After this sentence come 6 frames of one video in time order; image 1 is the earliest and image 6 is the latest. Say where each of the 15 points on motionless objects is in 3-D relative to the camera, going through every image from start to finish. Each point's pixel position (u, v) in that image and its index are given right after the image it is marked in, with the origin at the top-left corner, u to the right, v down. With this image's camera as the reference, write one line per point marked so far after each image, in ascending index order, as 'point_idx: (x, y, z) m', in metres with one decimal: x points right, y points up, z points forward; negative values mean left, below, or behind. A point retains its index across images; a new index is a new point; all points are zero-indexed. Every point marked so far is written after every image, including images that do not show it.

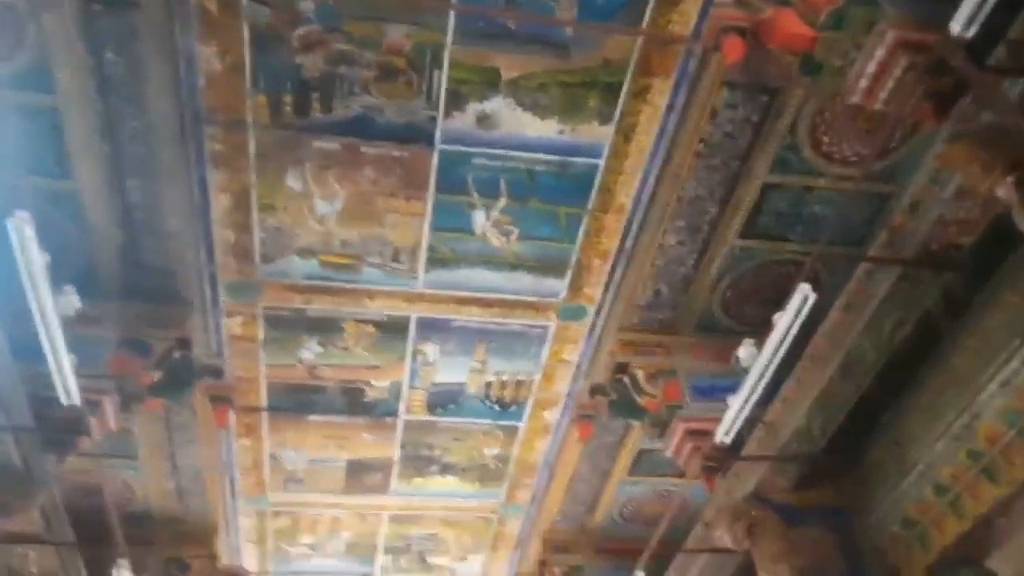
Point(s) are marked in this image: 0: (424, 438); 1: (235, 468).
0: (-1.1, -1.8, +9.3) m
1: (-3.4, -2.2, +9.3) m
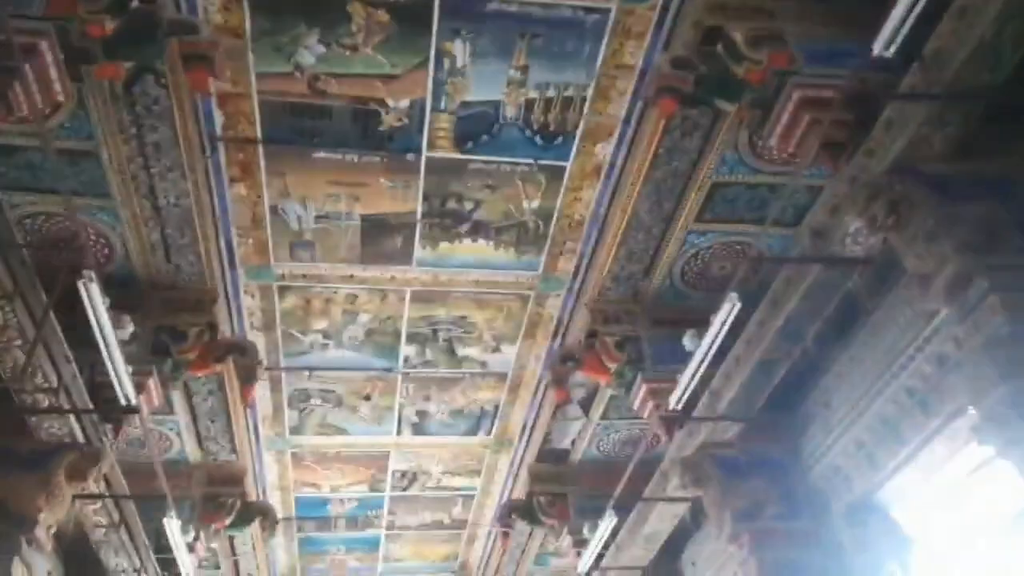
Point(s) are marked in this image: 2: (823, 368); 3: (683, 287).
0: (-0.6, +1.1, +7.8) m
1: (-2.9, +0.7, +7.9) m
2: (+3.1, -0.9, +7.5) m
3: (+1.9, 0.0, +8.4) m
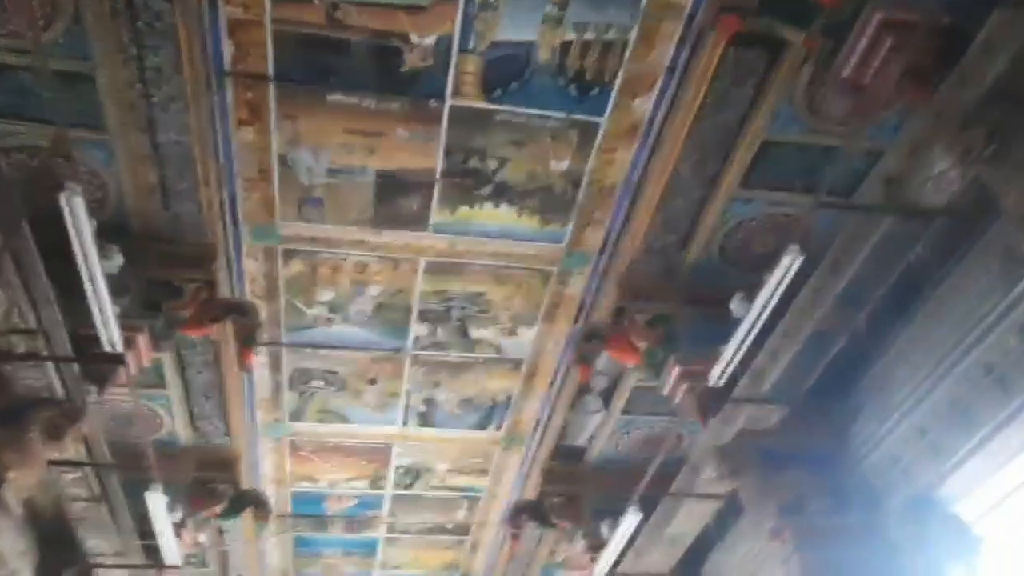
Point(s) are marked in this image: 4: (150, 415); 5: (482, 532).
0: (-0.3, +1.4, +7.2) m
1: (-2.7, +1.1, +7.3) m
2: (+3.3, -0.6, +6.8) m
3: (+2.1, +0.3, +7.8) m
4: (-4.5, -1.6, +9.5) m
5: (-0.5, -4.3, +13.3) m
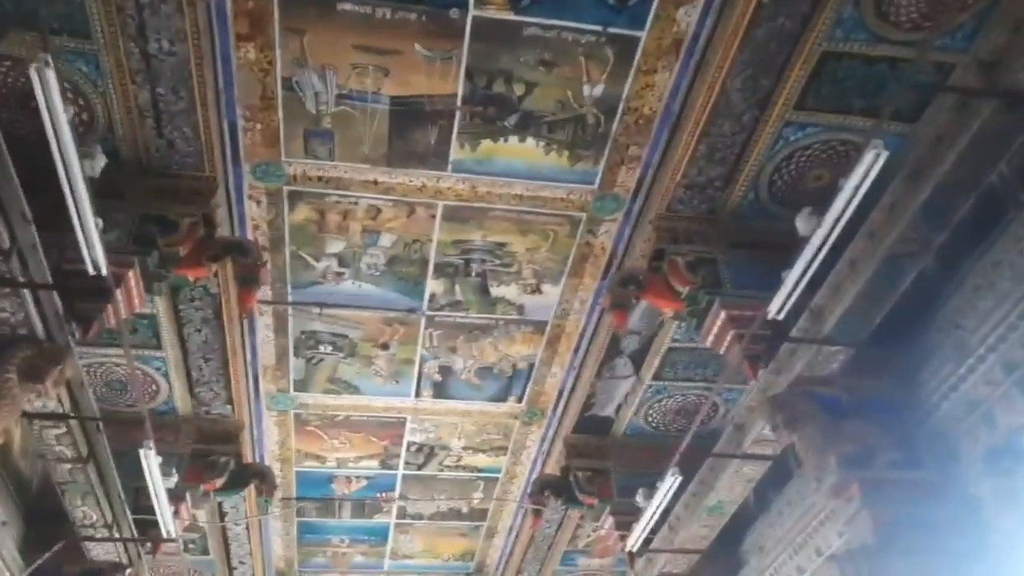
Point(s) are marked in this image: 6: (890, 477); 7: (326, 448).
0: (-0.1, +2.0, +6.5) m
1: (-2.4, +1.6, +6.6) m
2: (+3.5, -0.1, +6.1) m
3: (+2.4, +0.8, +7.0) m
4: (-4.2, -1.1, +8.8) m
5: (-0.2, -3.8, +12.5) m
6: (+3.1, -1.6, +6.4) m
7: (-2.7, -2.3, +11.0) m
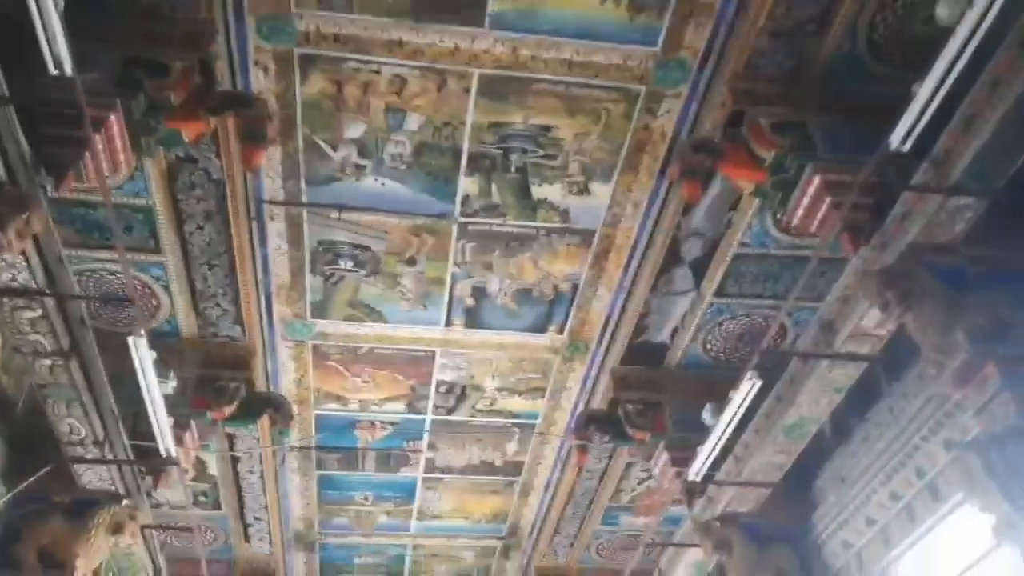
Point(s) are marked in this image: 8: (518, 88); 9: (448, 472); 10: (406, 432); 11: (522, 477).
0: (+0.3, +3.0, +5.5) m
1: (-2.0, +2.7, +5.6) m
2: (+3.9, +1.0, +4.9) m
3: (+2.8, +1.9, +5.9) m
4: (-3.8, 0.0, +7.8) m
5: (+0.4, -2.8, +11.5) m
6: (+3.5, -0.6, +5.2) m
7: (-2.2, -1.3, +10.0) m
8: (+0.1, +1.8, +6.8) m
9: (-1.0, -2.8, +11.6) m
10: (-1.5, -2.0, +10.8) m
11: (+0.2, -2.9, +11.6) m
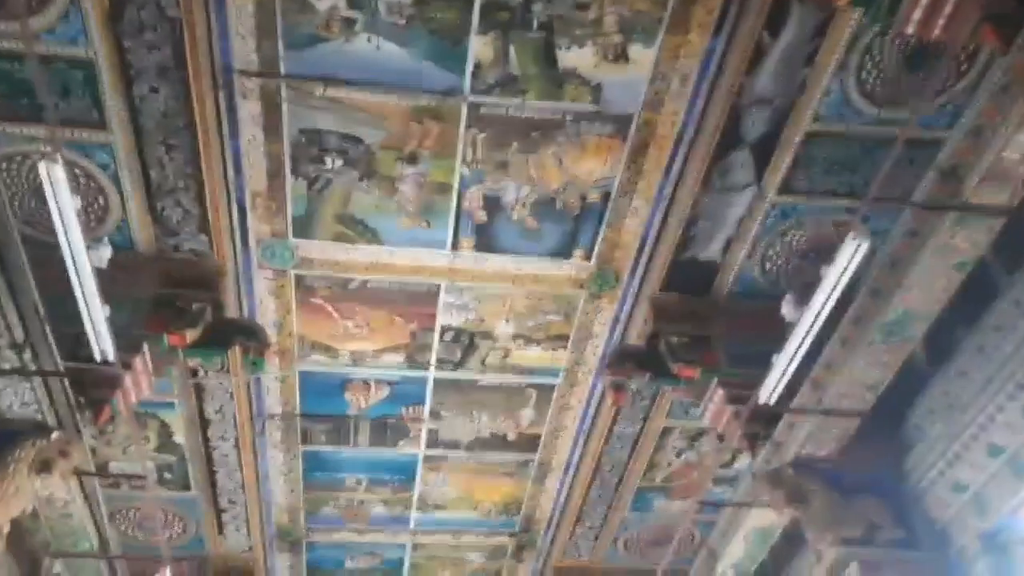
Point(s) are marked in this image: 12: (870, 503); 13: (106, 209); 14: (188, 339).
0: (+0.5, +4.1, +4.3) m
1: (-1.8, +3.7, +4.4) m
2: (+4.1, +2.1, +3.6) m
3: (+3.0, +2.9, +4.6) m
4: (-3.6, +0.9, +6.5) m
5: (+0.6, -2.0, +9.9) m
6: (+3.7, +0.5, +3.8) m
7: (-2.0, -0.5, +8.5) m
8: (+0.2, +2.8, +5.5) m
9: (-0.8, -2.1, +10.0) m
10: (-1.3, -1.3, +9.3) m
11: (+0.4, -2.2, +10.0) m
12: (+3.4, -2.1, +7.2) m
13: (-3.5, +0.7, +6.6) m
14: (-2.9, -0.5, +6.9) m
